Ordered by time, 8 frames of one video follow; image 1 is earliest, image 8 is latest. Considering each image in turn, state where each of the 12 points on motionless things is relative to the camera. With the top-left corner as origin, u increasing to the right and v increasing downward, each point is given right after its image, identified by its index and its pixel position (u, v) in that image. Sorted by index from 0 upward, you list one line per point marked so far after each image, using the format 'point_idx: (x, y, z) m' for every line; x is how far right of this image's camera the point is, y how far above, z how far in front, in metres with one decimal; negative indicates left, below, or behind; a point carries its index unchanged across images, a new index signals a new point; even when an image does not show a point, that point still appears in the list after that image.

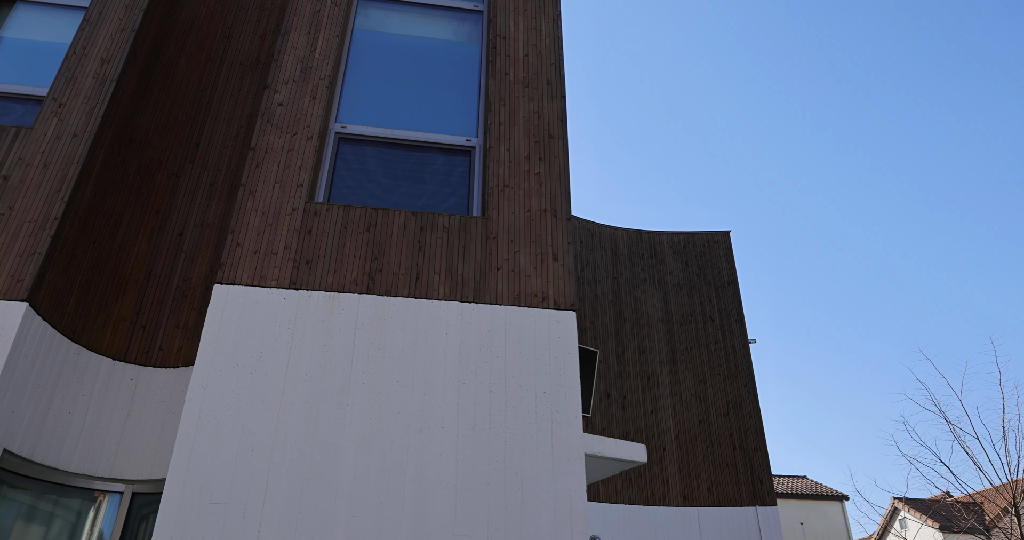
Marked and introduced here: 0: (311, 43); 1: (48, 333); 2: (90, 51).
0: (-2.1, +2.3, +6.5) m
1: (-4.0, -0.5, +5.5) m
2: (-4.4, +2.3, +6.8) m
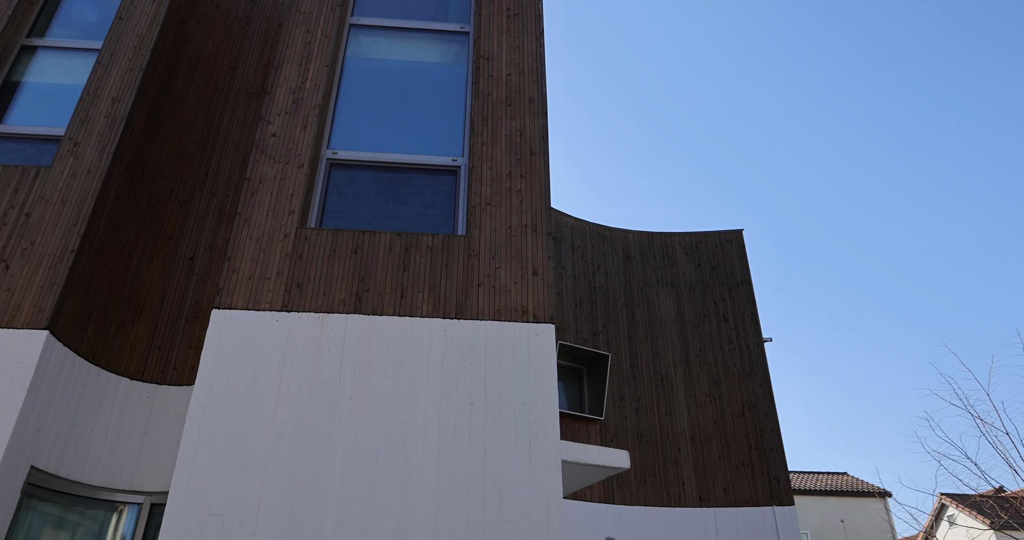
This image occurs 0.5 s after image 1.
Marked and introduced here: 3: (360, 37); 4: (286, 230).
0: (-2.2, +2.1, +6.8) m
1: (-4.1, -0.8, +6.0) m
2: (-4.6, +2.0, +7.3) m
3: (-1.8, +2.8, +7.7) m
4: (-2.0, +0.4, +5.7) m
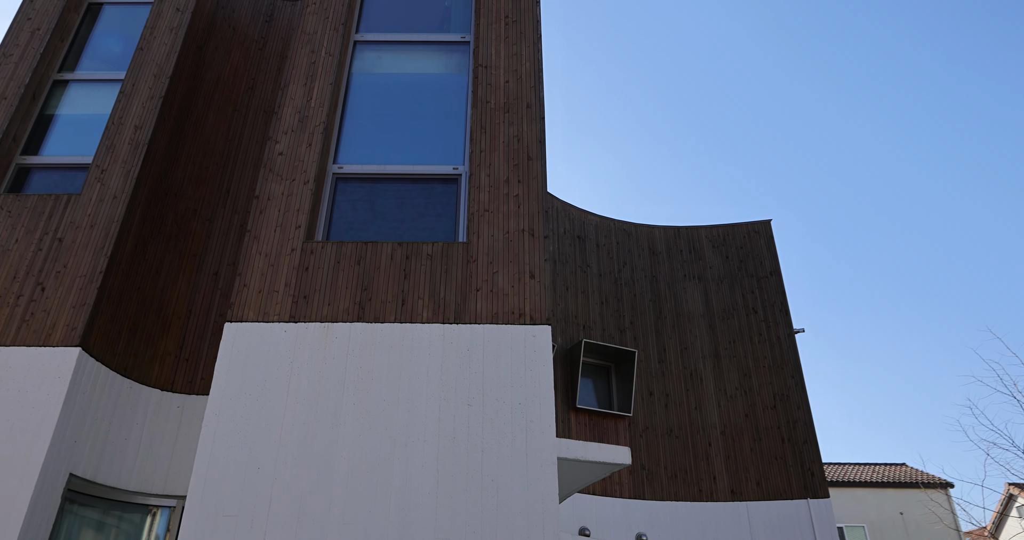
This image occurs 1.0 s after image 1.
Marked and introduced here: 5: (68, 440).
0: (-2.3, +1.9, +7.1) m
1: (-4.0, -1.0, +6.4) m
2: (-4.6, +1.8, +7.7) m
3: (-1.8, +2.7, +8.0) m
4: (-2.0, +0.2, +6.0) m
5: (-4.0, -1.5, +5.8) m
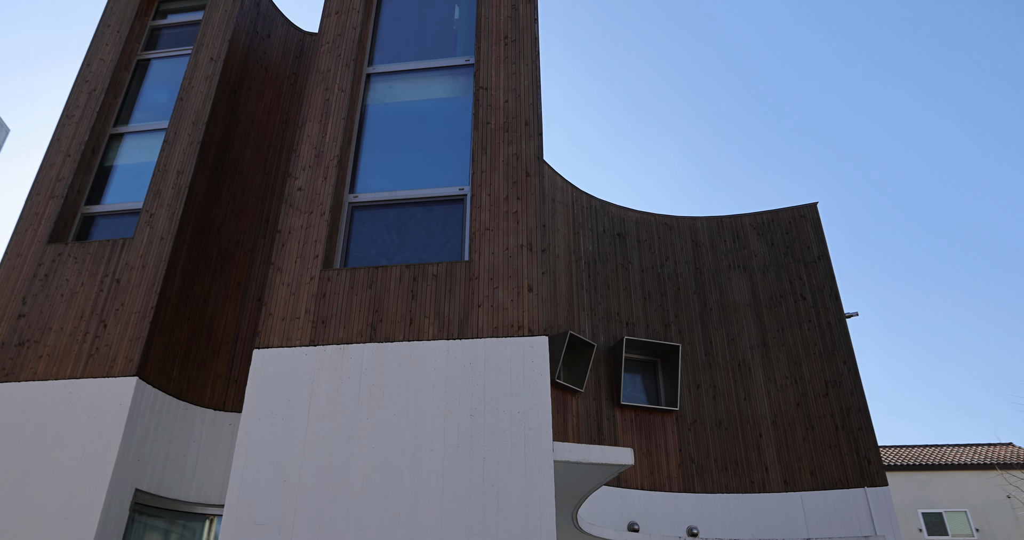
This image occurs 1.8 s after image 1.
0: (-2.2, +1.7, +7.7) m
1: (-3.9, -1.4, +7.1) m
2: (-4.5, +1.4, +8.5) m
3: (-1.7, +2.4, +8.4) m
4: (-2.0, 0.0, +6.5) m
5: (-3.9, -1.9, +6.6) m
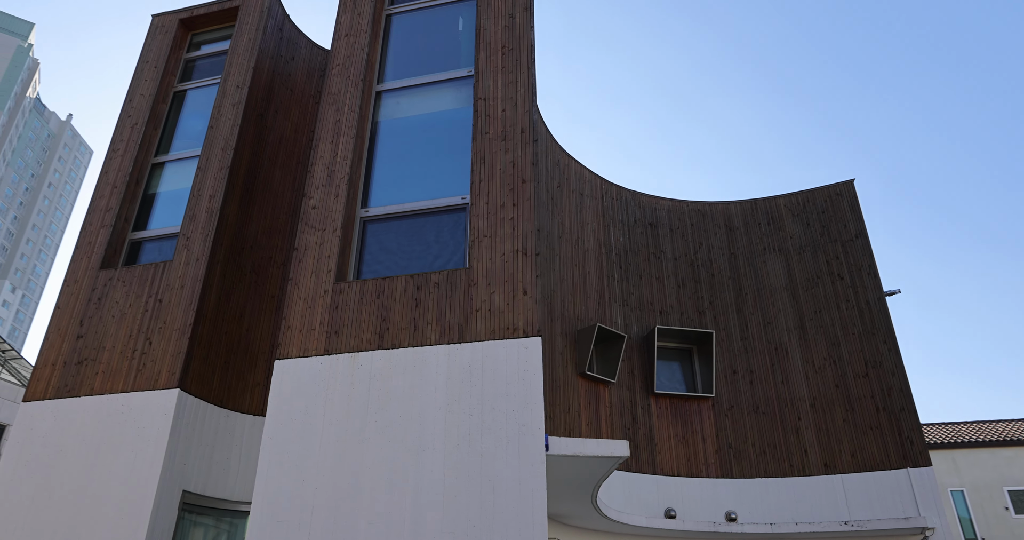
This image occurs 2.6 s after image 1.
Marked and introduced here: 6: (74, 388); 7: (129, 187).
0: (-2.2, +1.5, +8.1) m
1: (-3.8, -1.6, +7.8) m
2: (-4.4, +1.1, +9.2) m
3: (-1.7, +2.3, +8.9) m
4: (-2.0, -0.2, +7.0) m
5: (-3.7, -2.2, +7.3) m
6: (-5.3, -1.4, +7.8) m
7: (-5.8, +1.3, +9.8) m
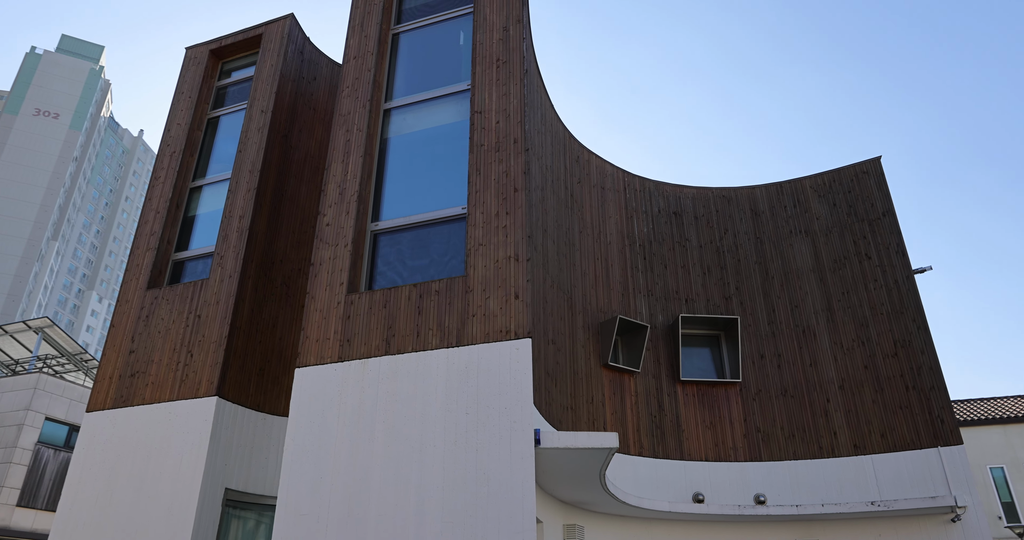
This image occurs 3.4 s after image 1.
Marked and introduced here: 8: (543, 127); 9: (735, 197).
0: (-2.2, +1.4, +8.7) m
1: (-3.6, -1.8, +8.6) m
2: (-4.3, +0.9, +9.9) m
3: (-1.7, +2.2, +9.4) m
4: (-2.0, -0.3, +7.6) m
5: (-3.6, -2.4, +8.0) m
6: (-5.2, -1.7, +8.7) m
7: (-5.7, +1.0, +10.7) m
8: (+0.7, +2.8, +12.3) m
9: (+5.2, +1.7, +15.2) m
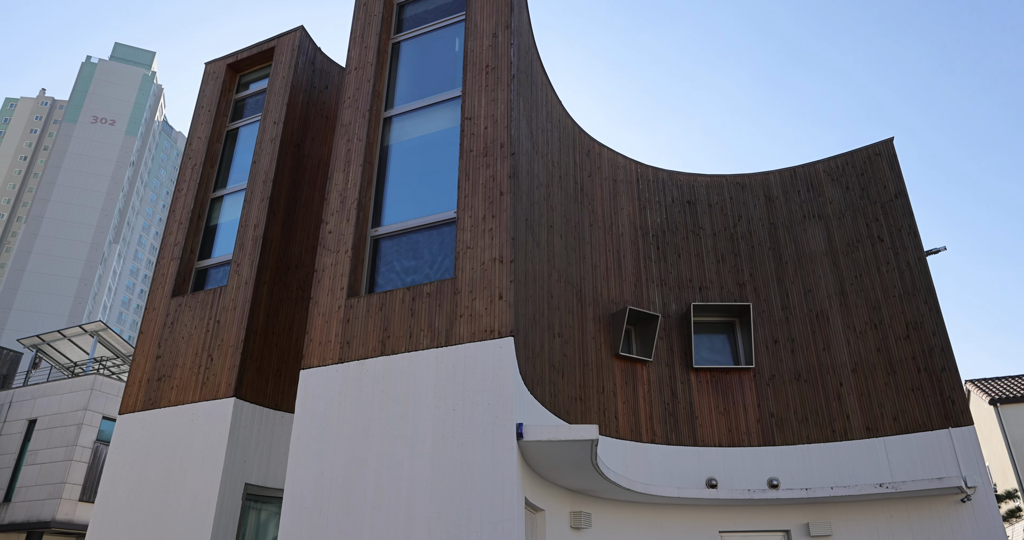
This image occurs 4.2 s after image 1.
0: (-2.4, +1.3, +9.2) m
1: (-3.6, -2.0, +9.2) m
2: (-4.3, +0.8, +10.5) m
3: (-1.8, +2.2, +9.8) m
4: (-2.1, -0.4, +8.0) m
5: (-3.6, -2.5, +8.6) m
6: (-5.1, -1.9, +9.4) m
7: (-5.6, +0.8, +11.4) m
8: (+0.8, +2.9, +12.6) m
9: (+5.5, +2.0, +15.2) m
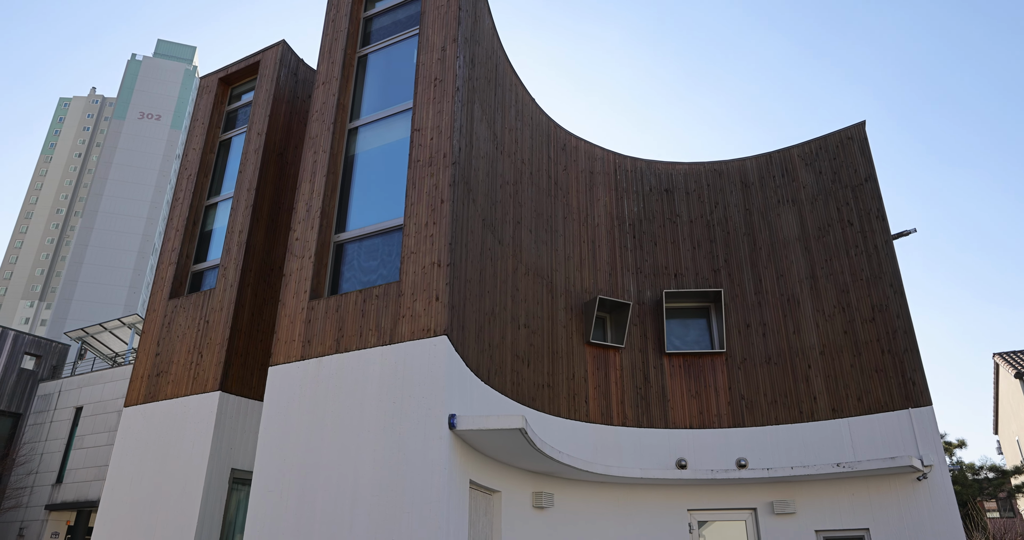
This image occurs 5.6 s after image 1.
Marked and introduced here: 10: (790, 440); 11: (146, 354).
0: (-3.1, +1.3, +9.9) m
1: (-4.2, -2.0, +10.1) m
2: (-4.9, +0.7, +11.4) m
3: (-2.5, +2.2, +10.5) m
4: (-2.9, -0.5, +8.9) m
5: (-4.3, -2.6, +9.6) m
6: (-5.7, -2.0, +10.4) m
7: (-6.2, +0.8, +12.3) m
8: (+0.2, +3.0, +13.1) m
9: (+5.0, +2.4, +15.5) m
10: (+5.5, -3.3, +12.7) m
11: (-6.2, -1.4, +11.0) m
